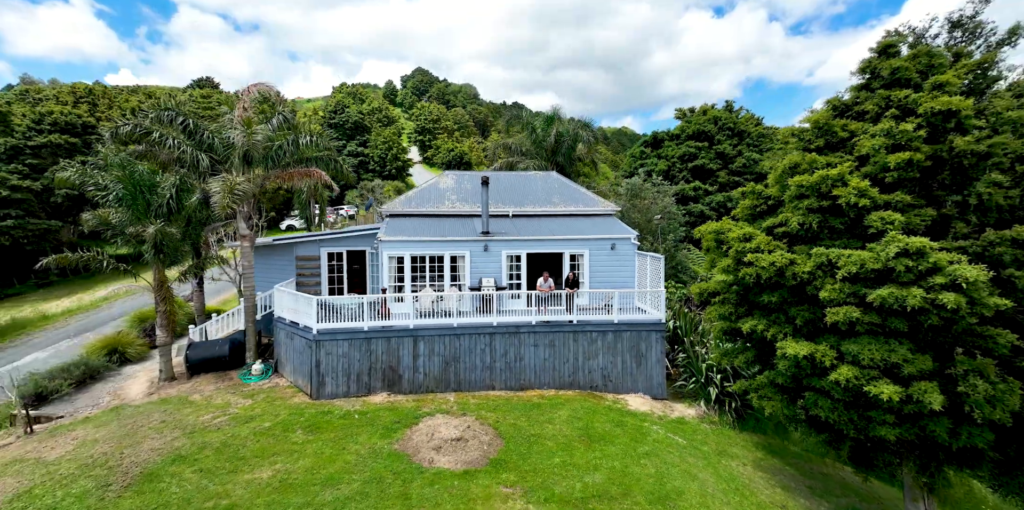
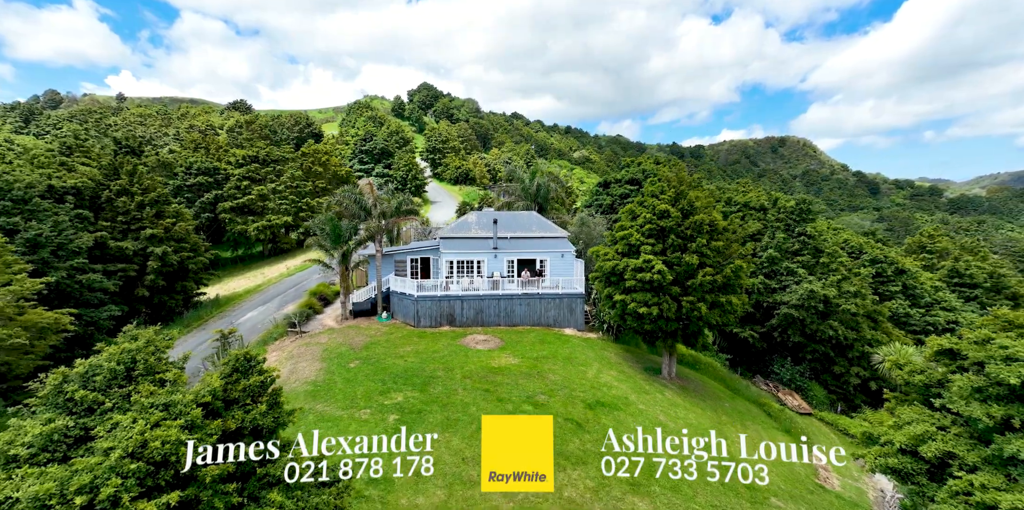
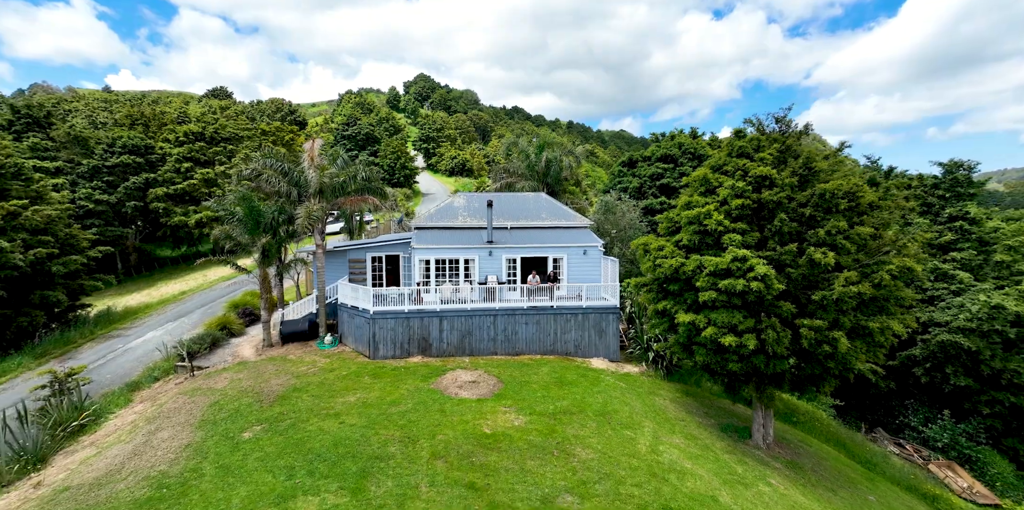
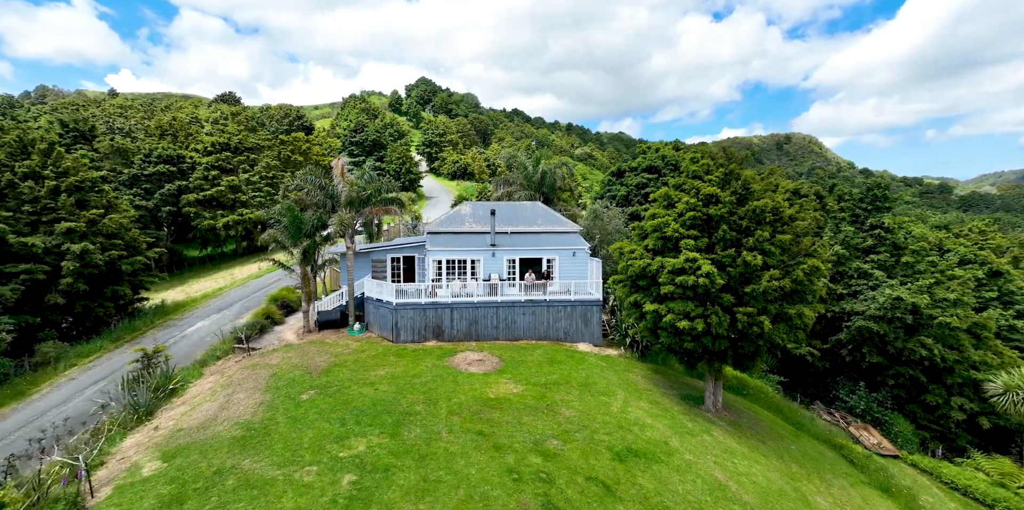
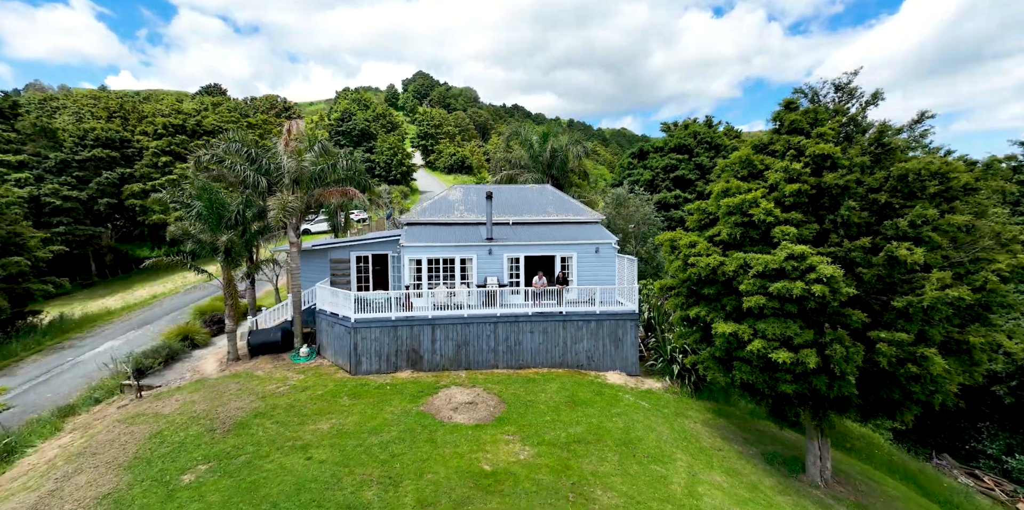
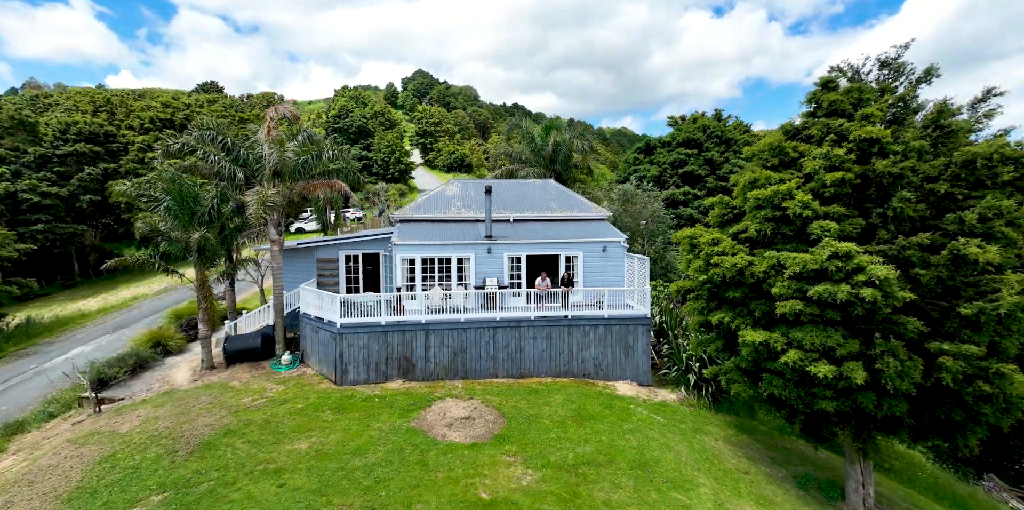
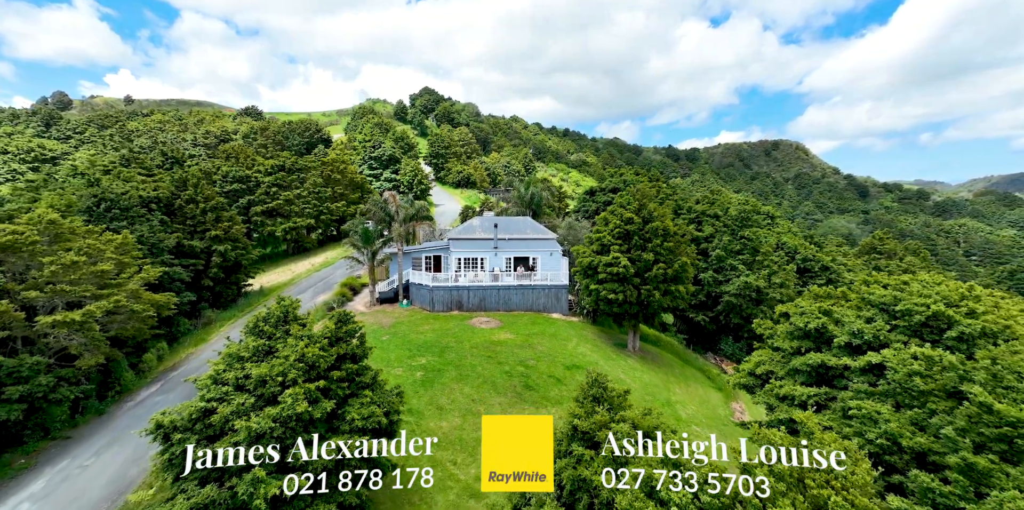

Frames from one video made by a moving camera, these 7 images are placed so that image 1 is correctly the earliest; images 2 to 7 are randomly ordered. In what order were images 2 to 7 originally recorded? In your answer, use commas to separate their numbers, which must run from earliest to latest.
6, 5, 3, 4, 2, 7
